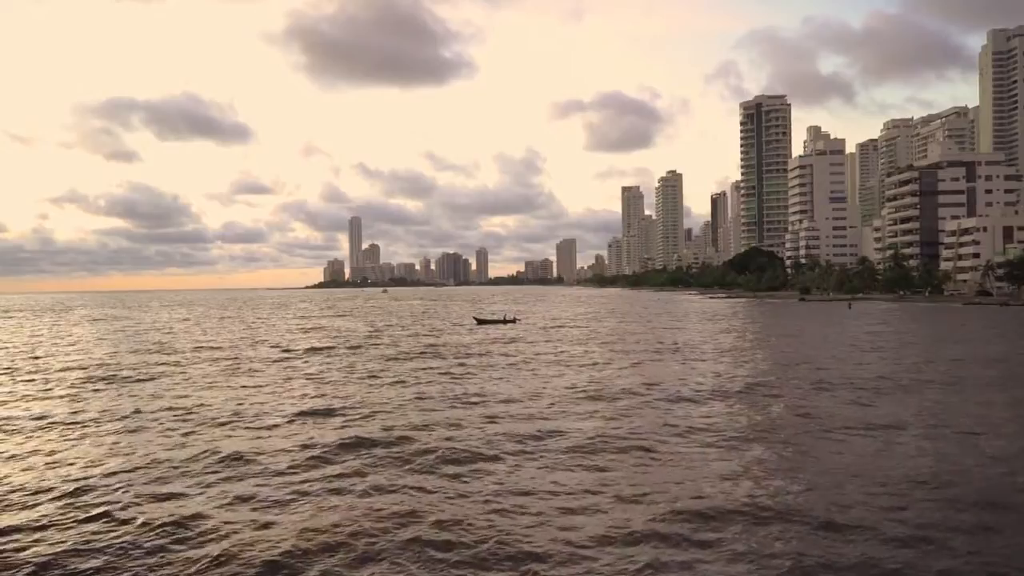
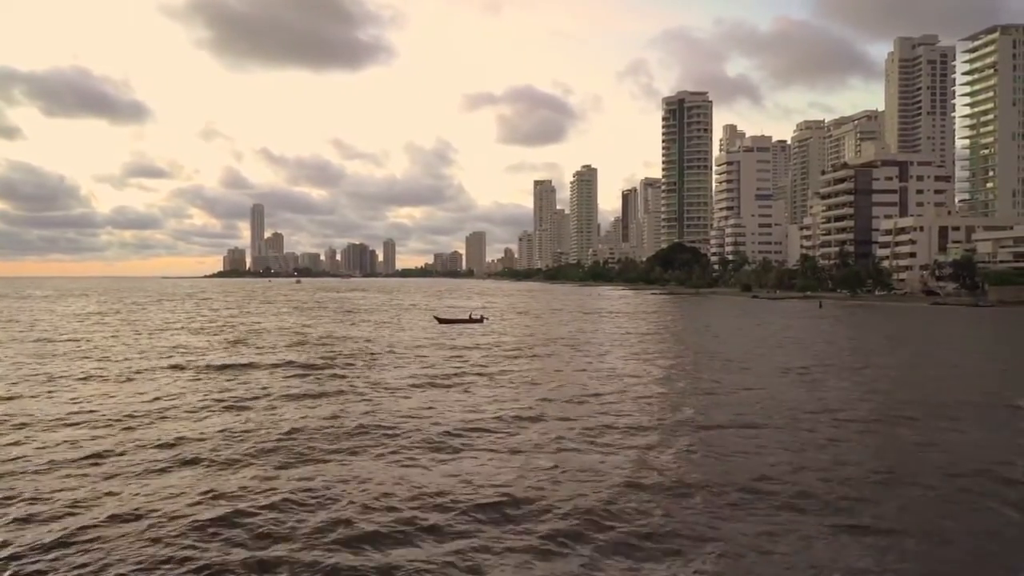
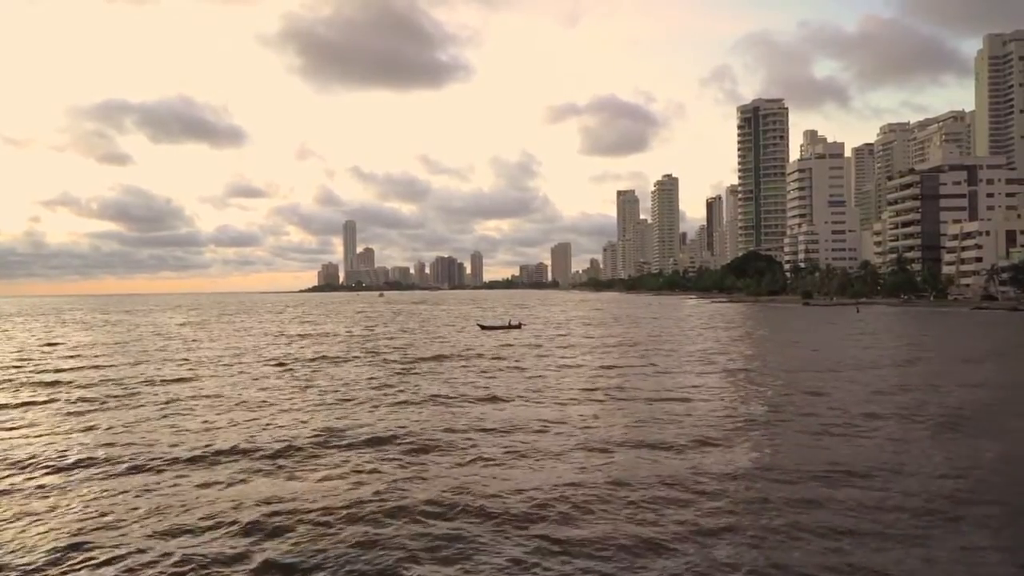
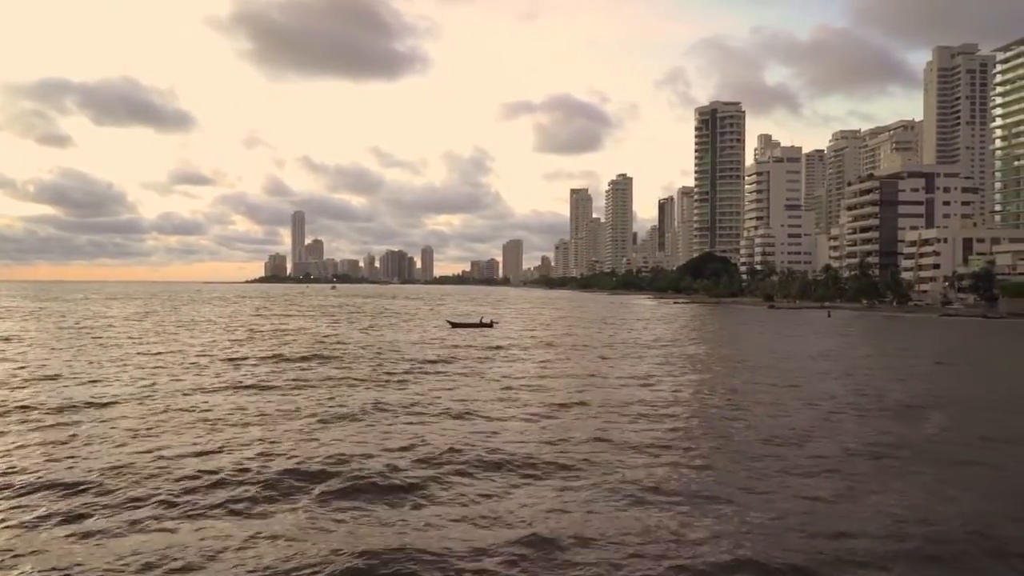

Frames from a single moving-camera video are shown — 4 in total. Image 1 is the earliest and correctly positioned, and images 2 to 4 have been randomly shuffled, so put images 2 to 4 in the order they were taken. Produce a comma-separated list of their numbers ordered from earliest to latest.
3, 4, 2
